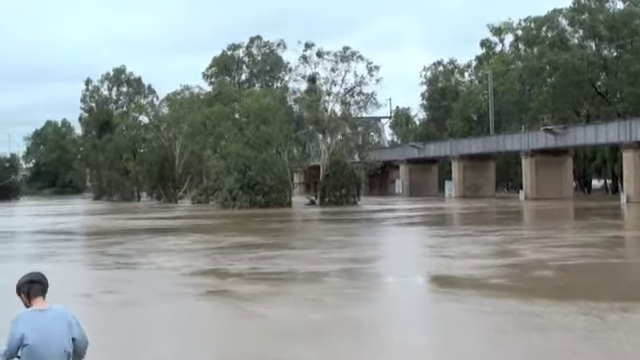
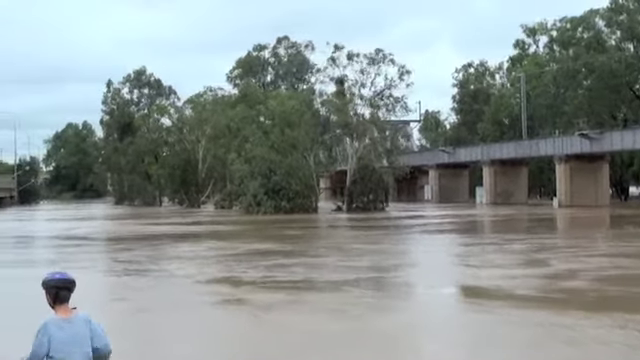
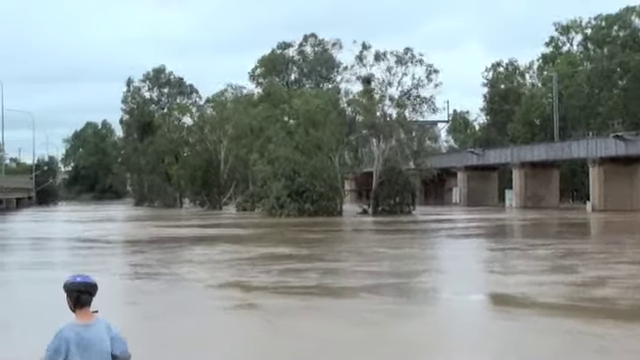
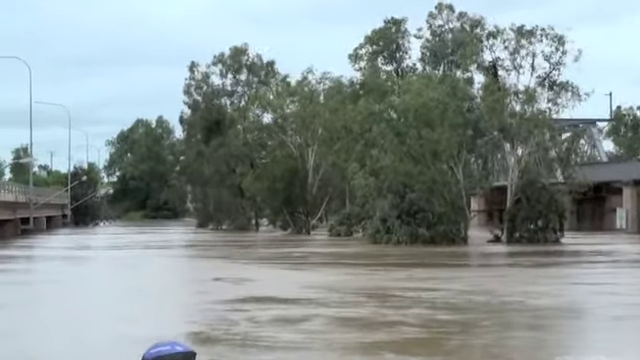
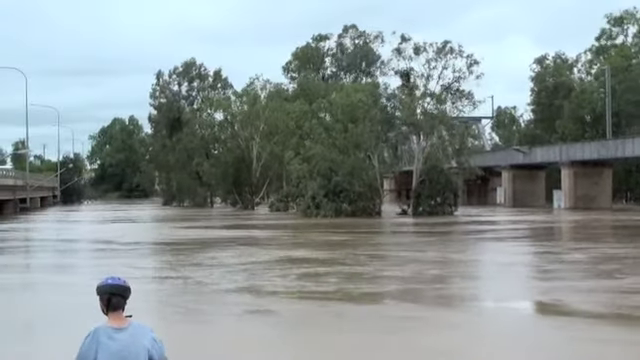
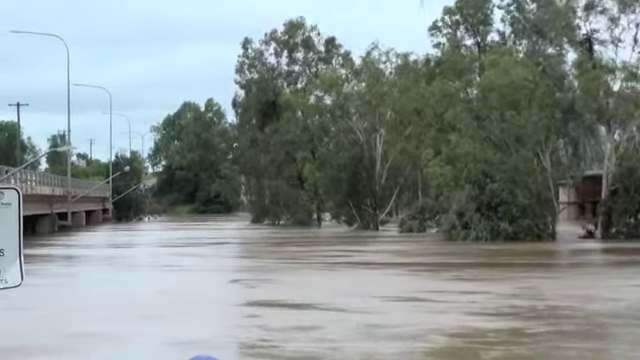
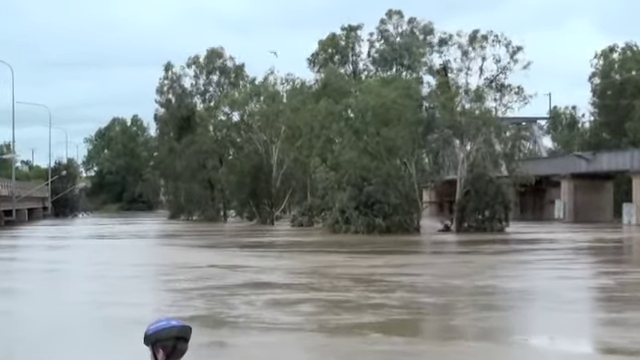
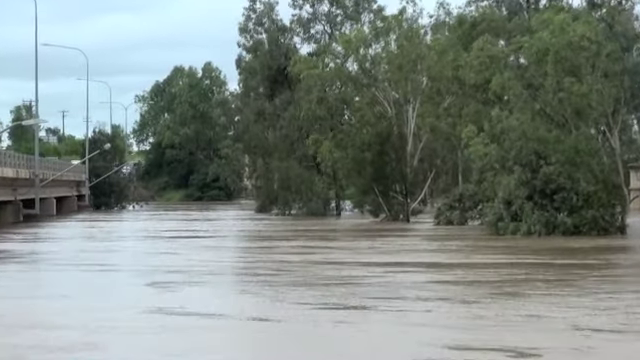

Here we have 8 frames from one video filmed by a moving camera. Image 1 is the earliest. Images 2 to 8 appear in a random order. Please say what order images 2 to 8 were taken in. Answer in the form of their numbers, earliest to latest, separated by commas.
2, 3, 5, 7, 4, 6, 8
